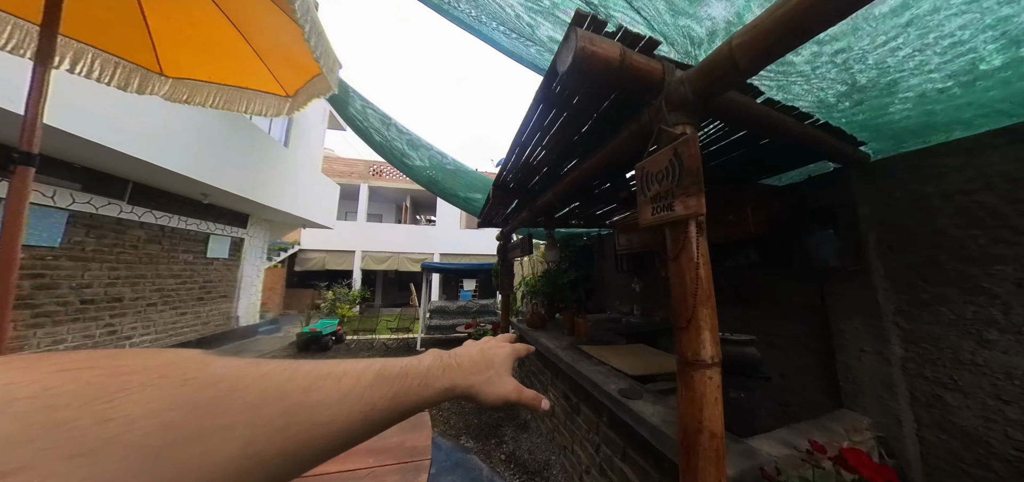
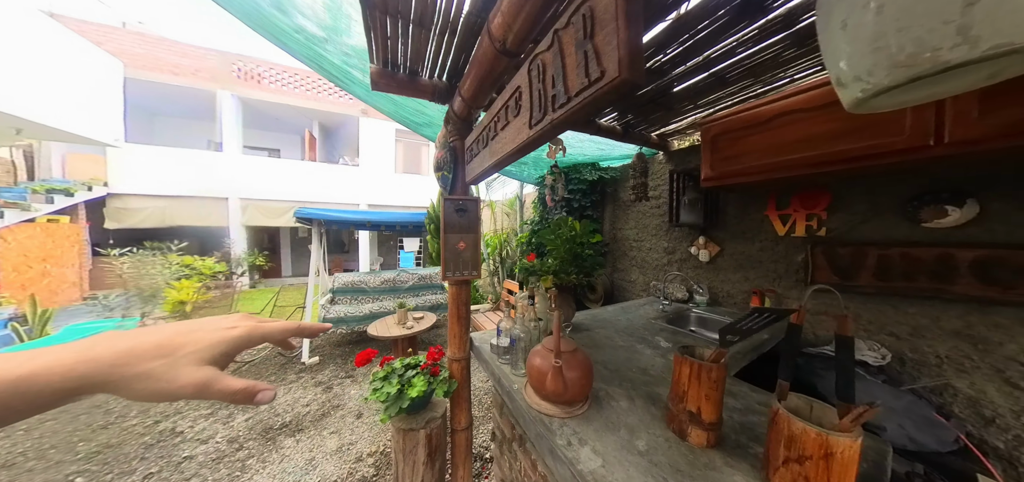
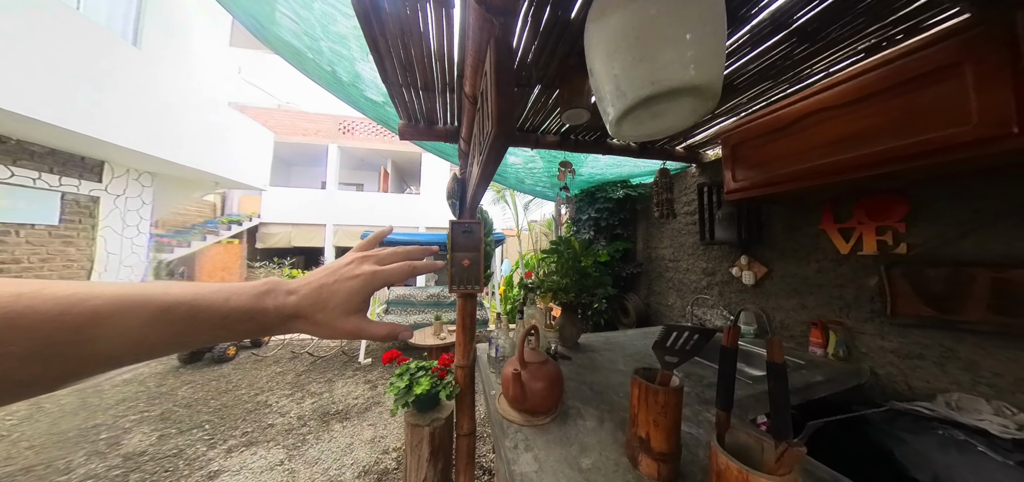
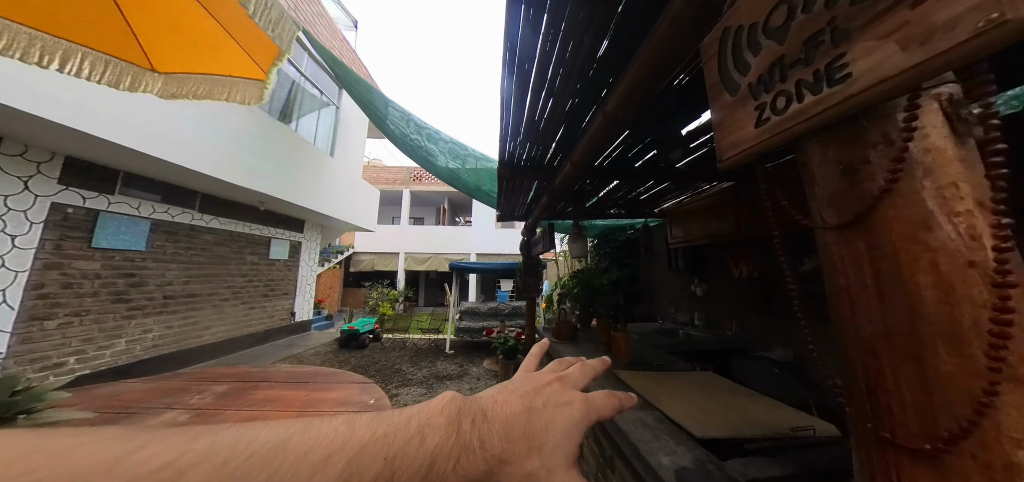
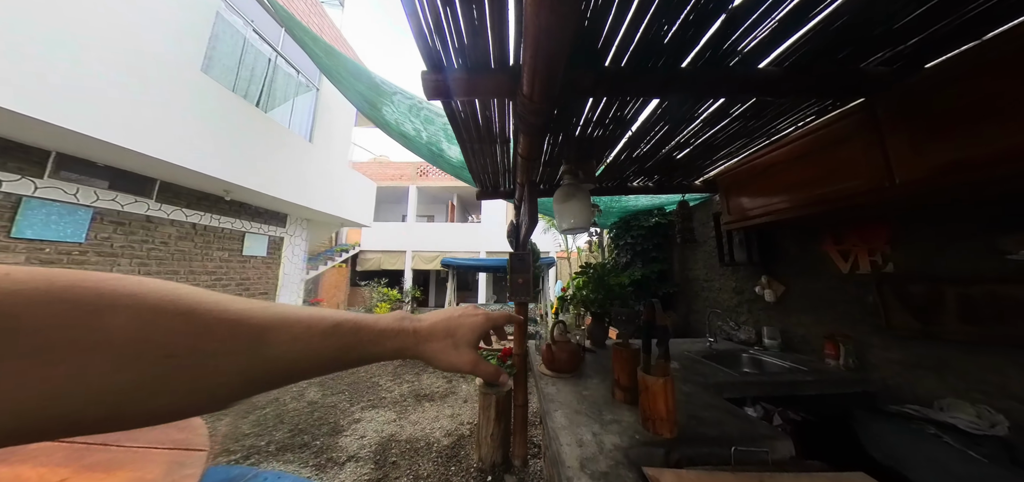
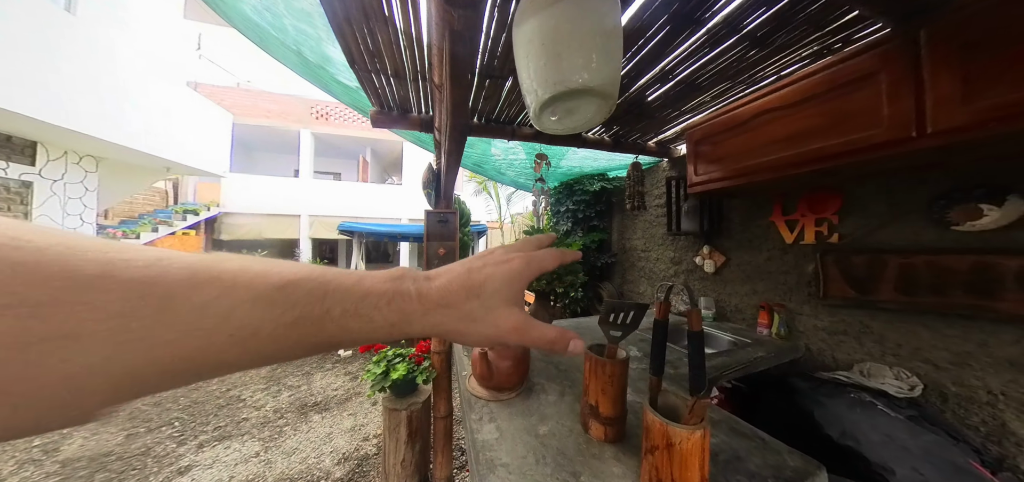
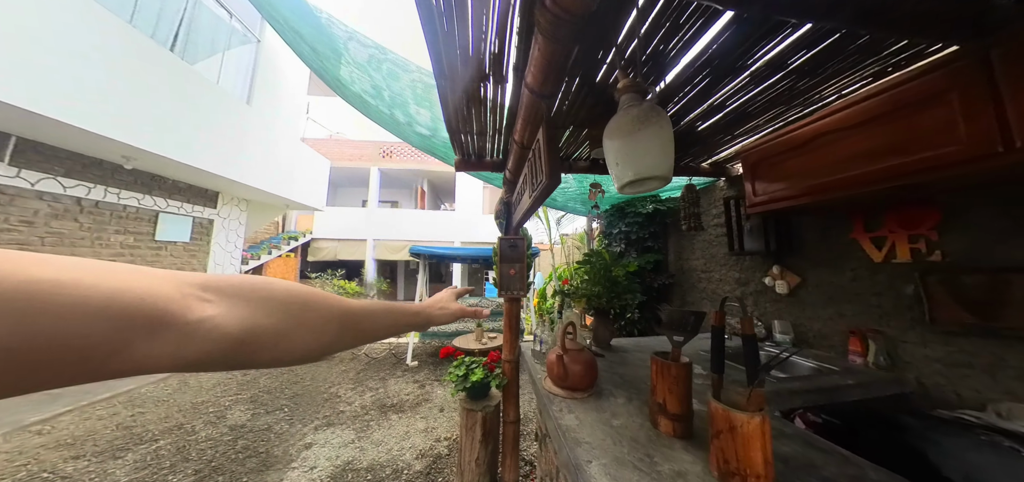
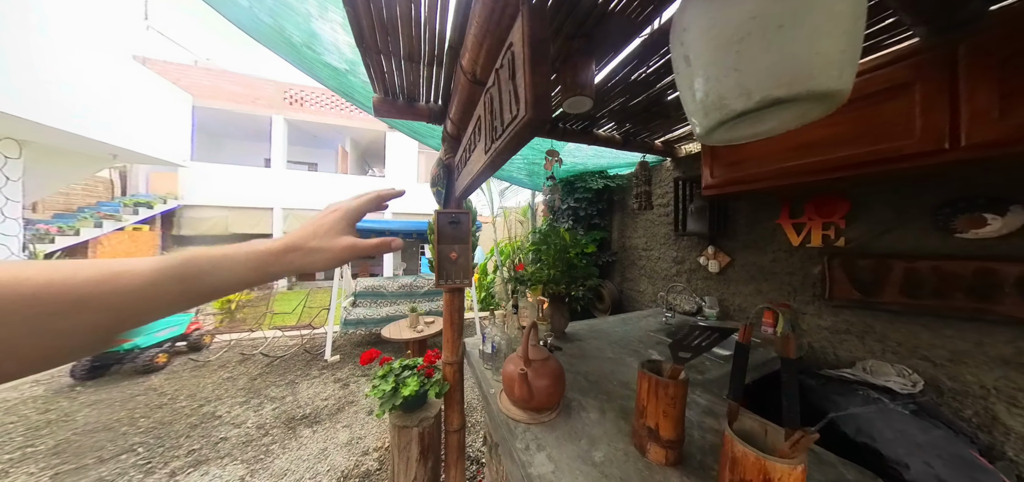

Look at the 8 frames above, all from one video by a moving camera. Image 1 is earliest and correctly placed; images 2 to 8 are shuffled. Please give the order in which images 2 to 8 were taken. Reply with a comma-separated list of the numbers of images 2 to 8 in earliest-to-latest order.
4, 5, 7, 3, 6, 8, 2
